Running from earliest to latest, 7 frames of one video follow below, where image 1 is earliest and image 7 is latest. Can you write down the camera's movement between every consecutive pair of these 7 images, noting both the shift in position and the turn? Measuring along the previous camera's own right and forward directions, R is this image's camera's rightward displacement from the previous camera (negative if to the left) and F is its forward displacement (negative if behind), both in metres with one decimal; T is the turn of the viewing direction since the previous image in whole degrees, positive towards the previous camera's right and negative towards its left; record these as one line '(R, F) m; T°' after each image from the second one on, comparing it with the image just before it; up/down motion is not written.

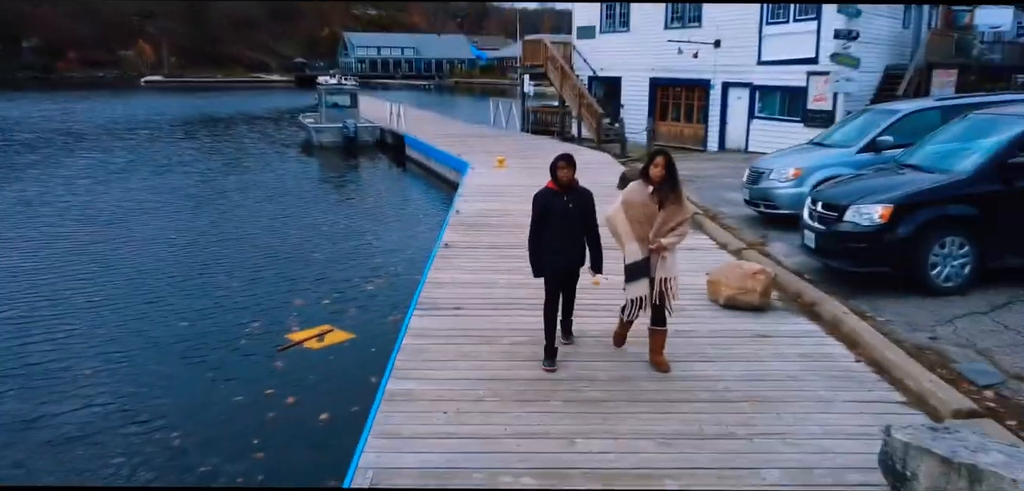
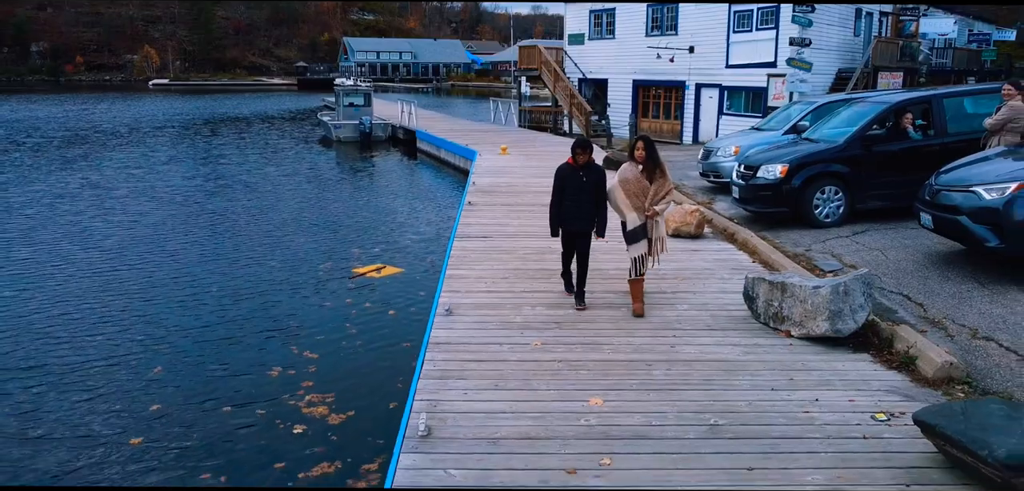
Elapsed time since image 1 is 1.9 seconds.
(-0.3, -2.8) m; +1°
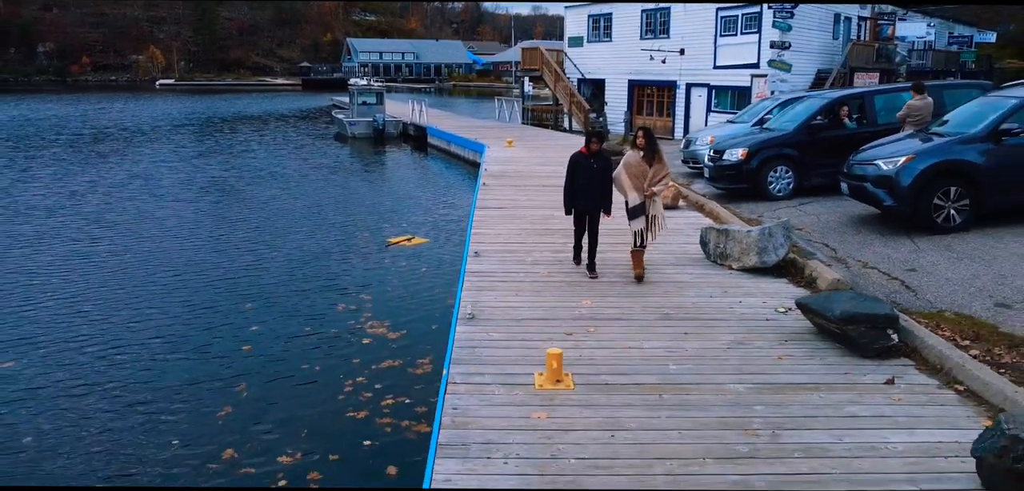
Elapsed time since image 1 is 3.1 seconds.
(-0.1, -2.1) m; 0°
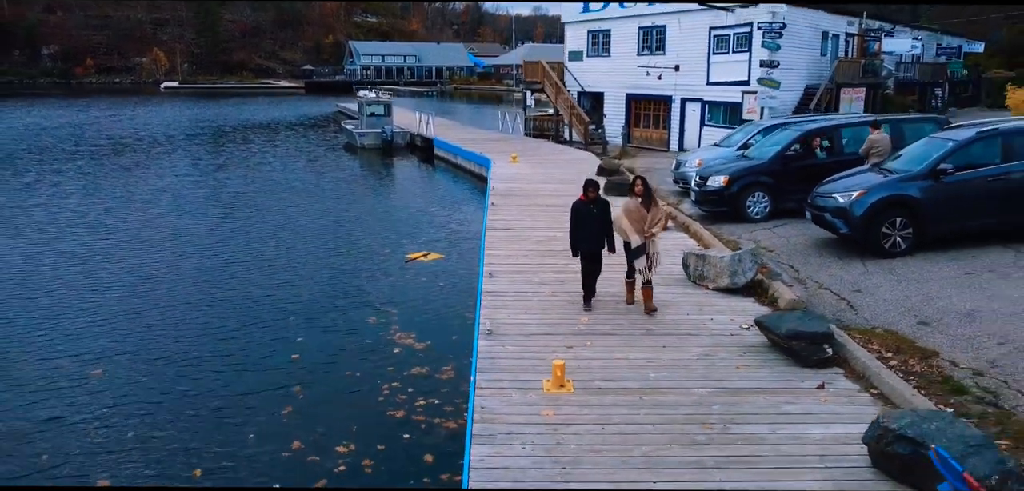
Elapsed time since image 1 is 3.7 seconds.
(-0.1, -1.4) m; 0°
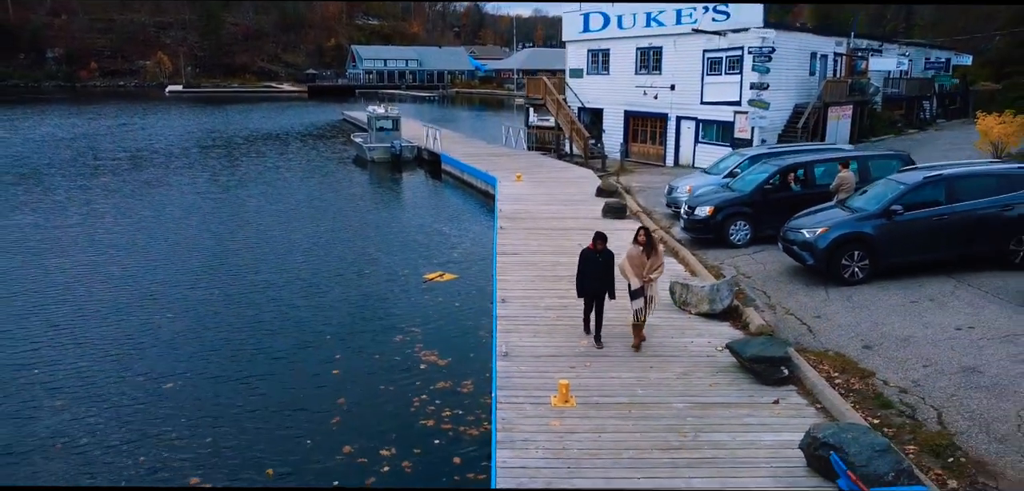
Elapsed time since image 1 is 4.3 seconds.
(-0.1, -1.5) m; 0°
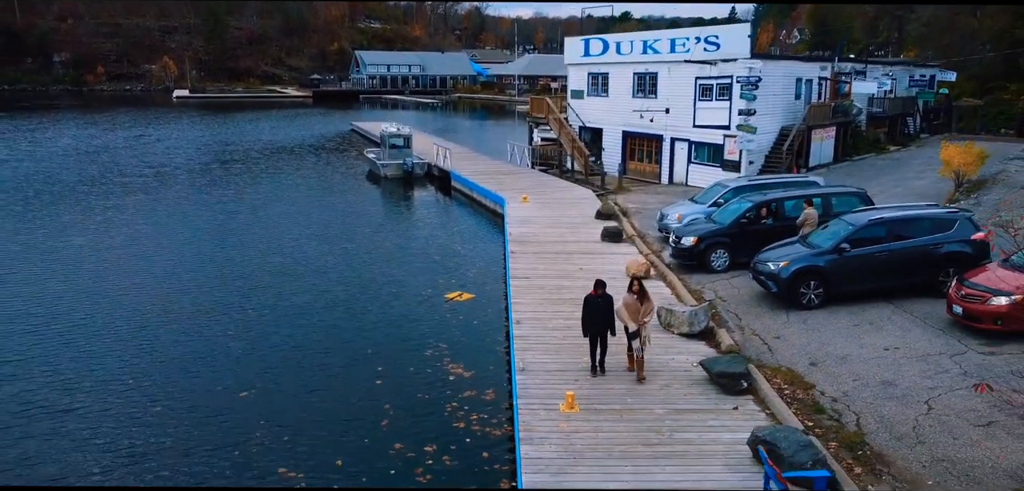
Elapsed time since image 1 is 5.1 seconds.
(-0.2, -2.3) m; 0°
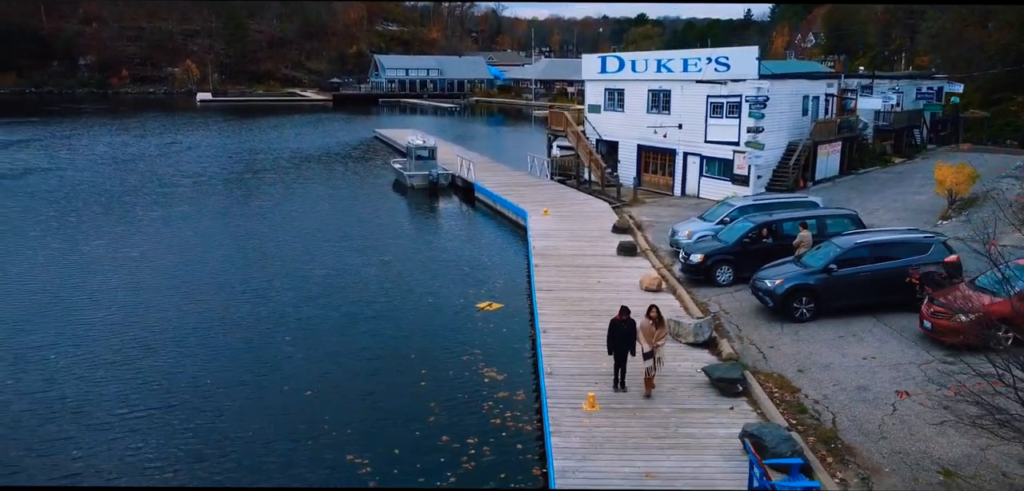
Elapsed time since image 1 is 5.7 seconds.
(-0.3, -1.9) m; -1°
